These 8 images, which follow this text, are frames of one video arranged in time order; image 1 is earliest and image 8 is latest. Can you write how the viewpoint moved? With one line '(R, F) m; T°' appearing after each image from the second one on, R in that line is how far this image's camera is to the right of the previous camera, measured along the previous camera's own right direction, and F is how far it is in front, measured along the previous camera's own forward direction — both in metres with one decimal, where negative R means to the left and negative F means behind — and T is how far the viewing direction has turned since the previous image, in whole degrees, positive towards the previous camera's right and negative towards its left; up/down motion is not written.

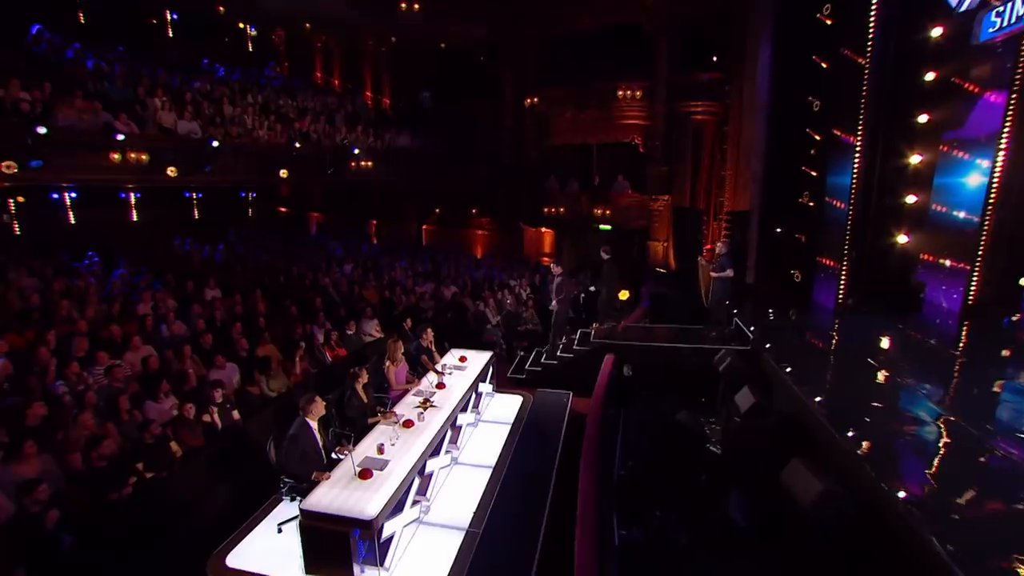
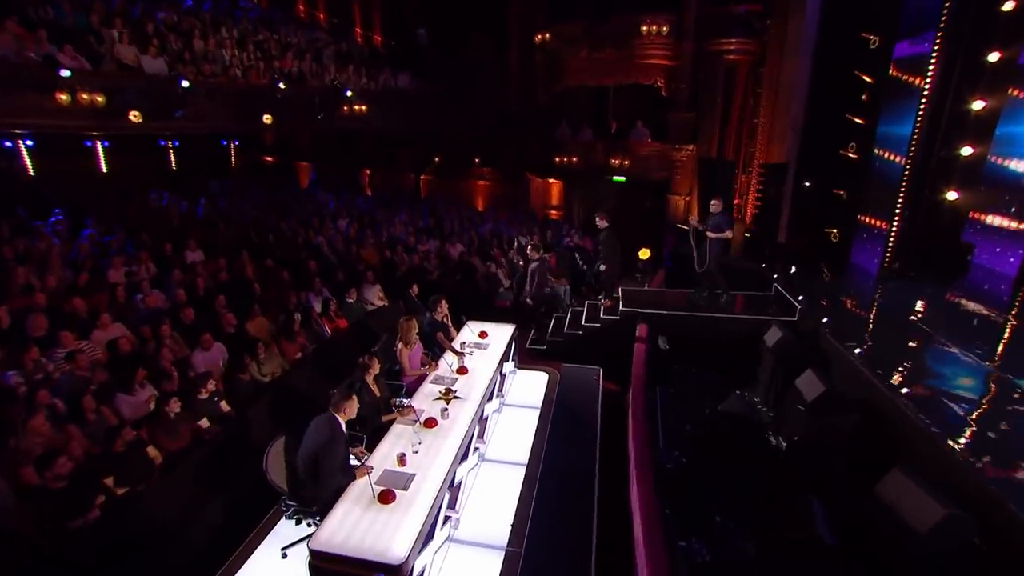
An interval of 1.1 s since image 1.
(-0.4, +0.9) m; +1°
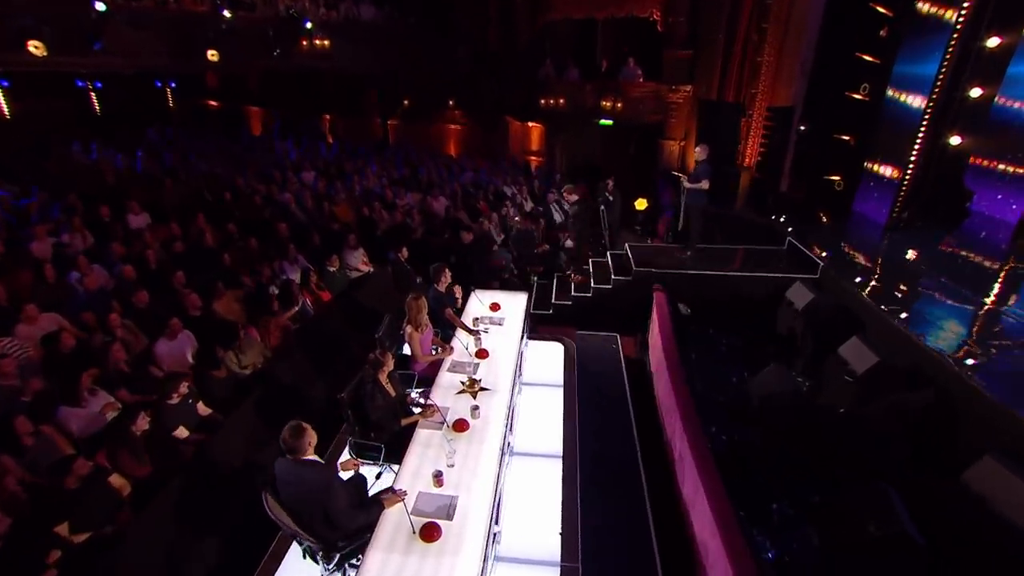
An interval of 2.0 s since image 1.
(-0.6, +0.7) m; +4°
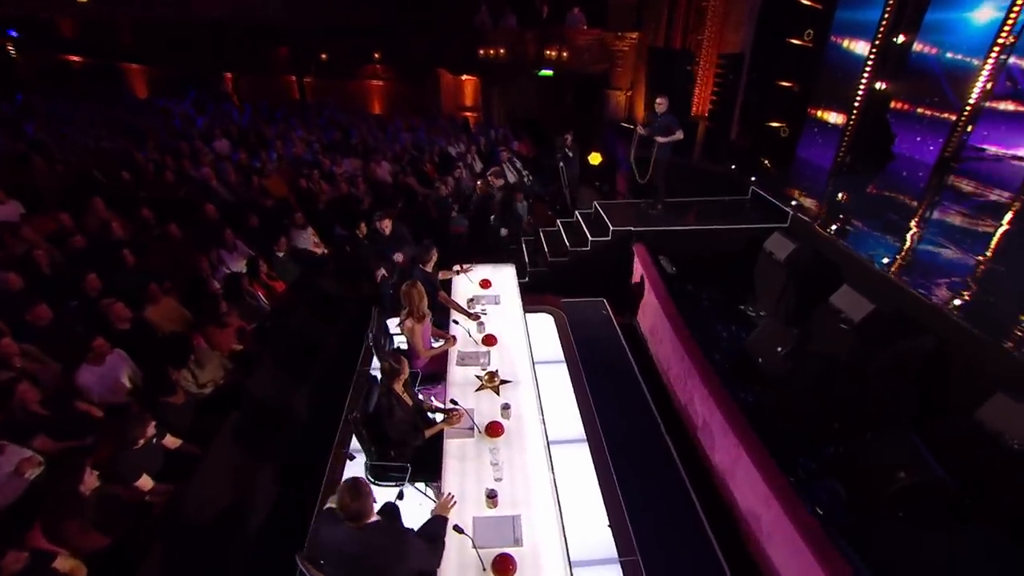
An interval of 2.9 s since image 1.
(-0.7, +0.5) m; +9°
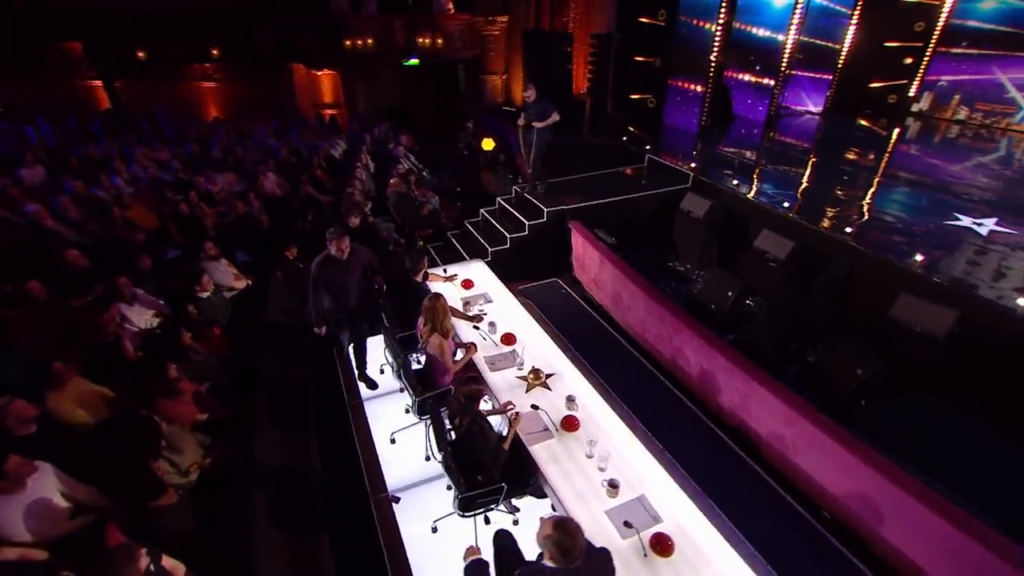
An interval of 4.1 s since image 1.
(-1.1, +0.3) m; +16°
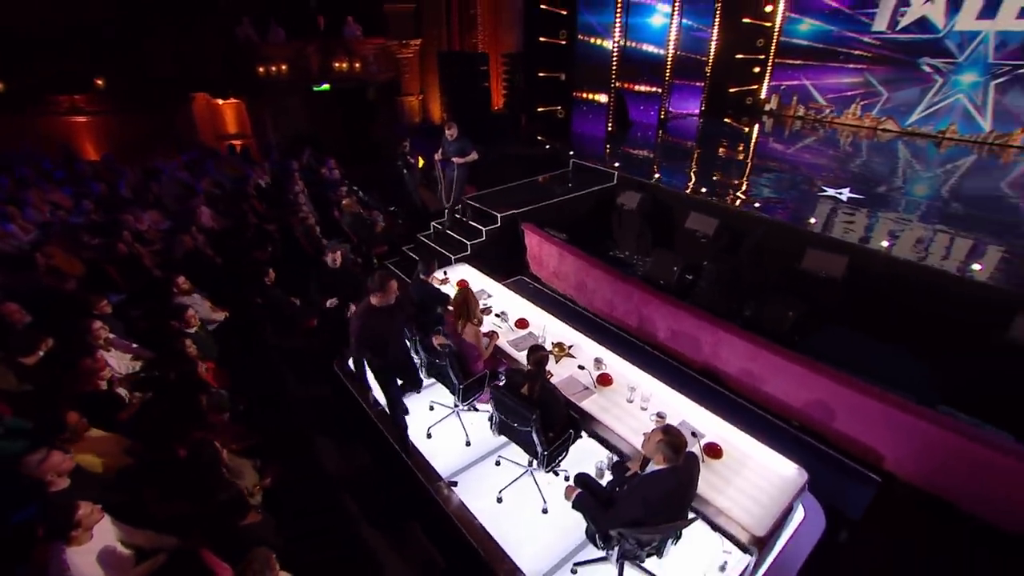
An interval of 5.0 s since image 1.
(-0.9, -0.3) m; +12°
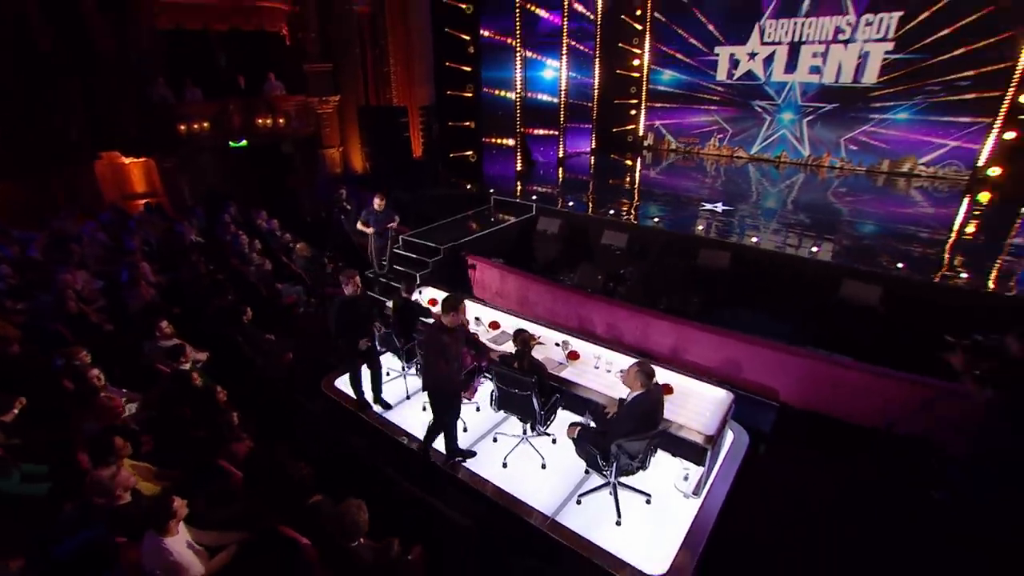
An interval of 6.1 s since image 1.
(-0.7, -0.7) m; +11°
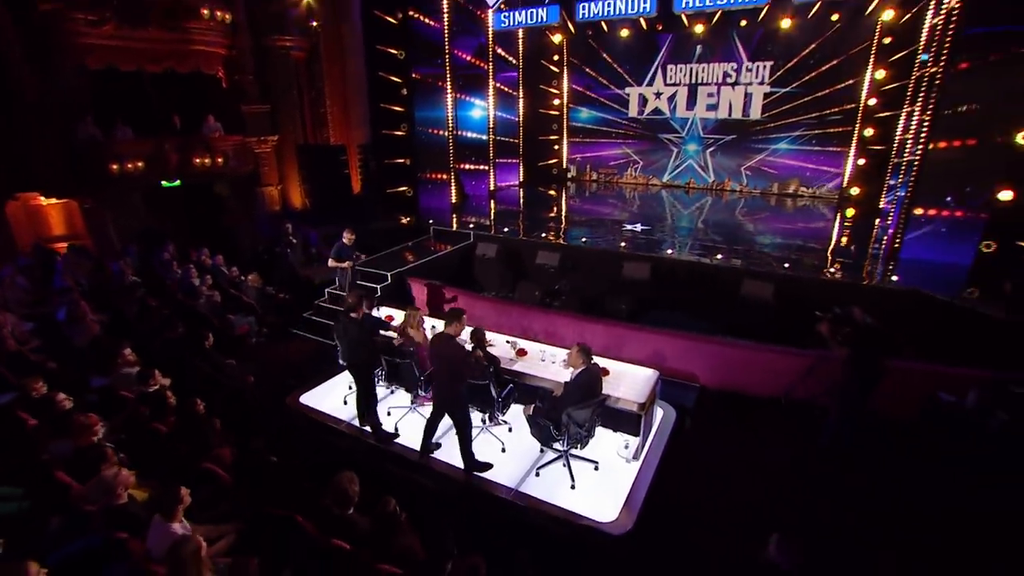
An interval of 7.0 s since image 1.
(-0.2, -0.6) m; +8°
